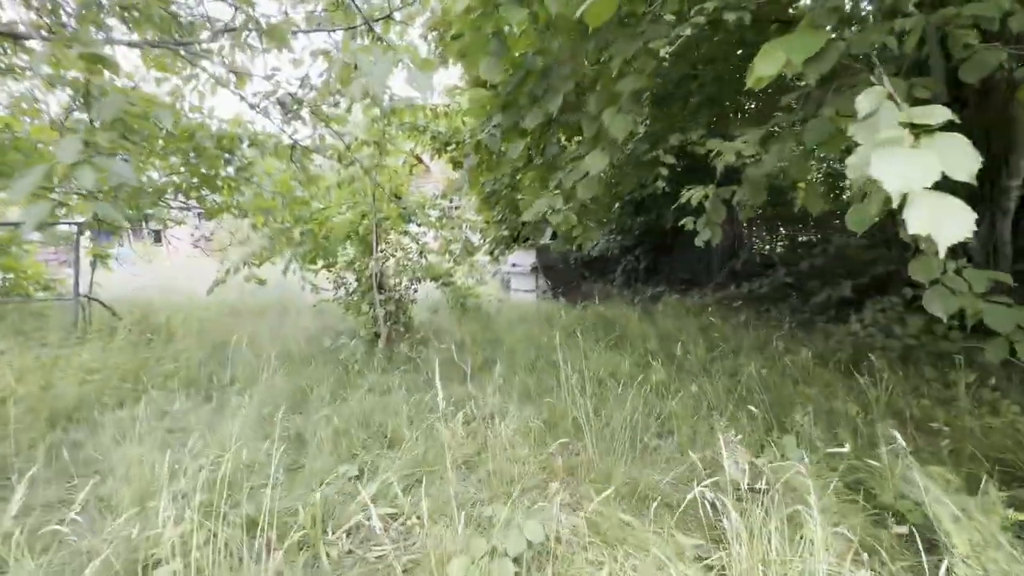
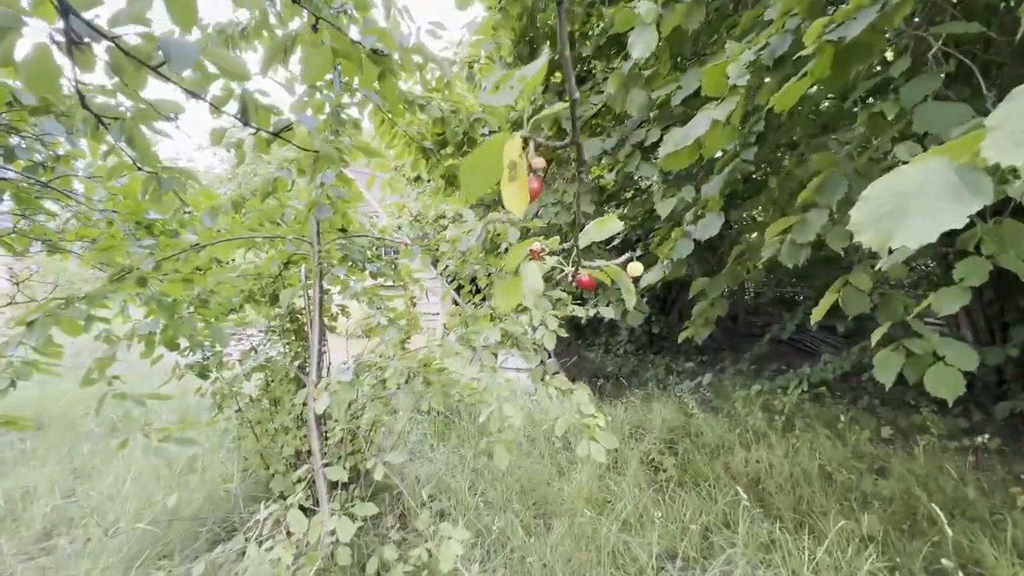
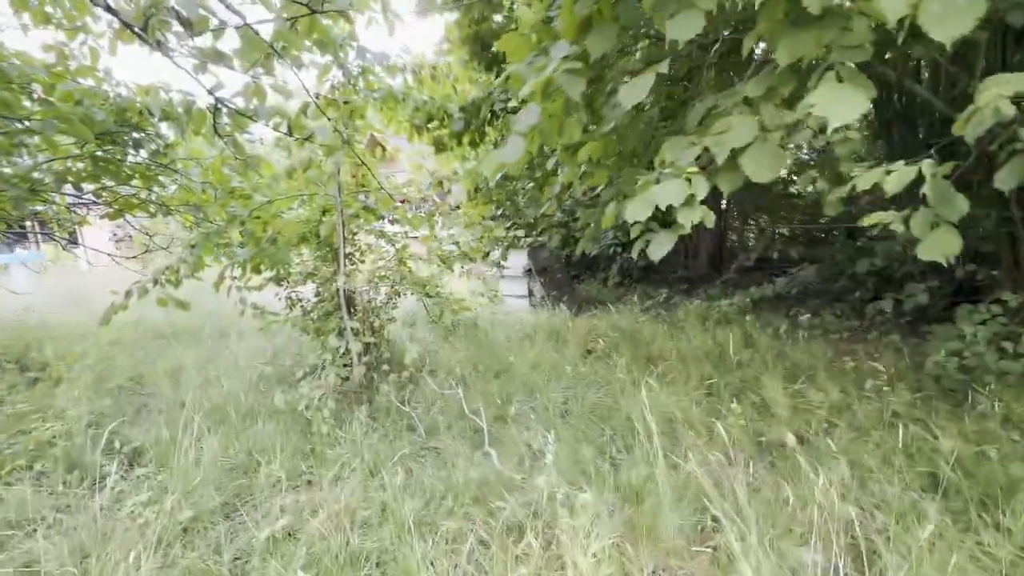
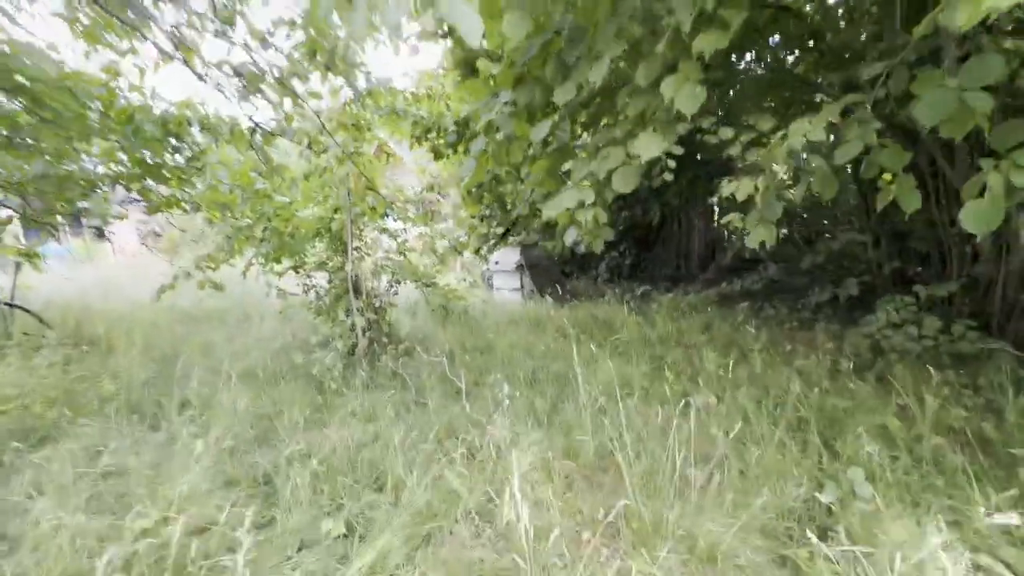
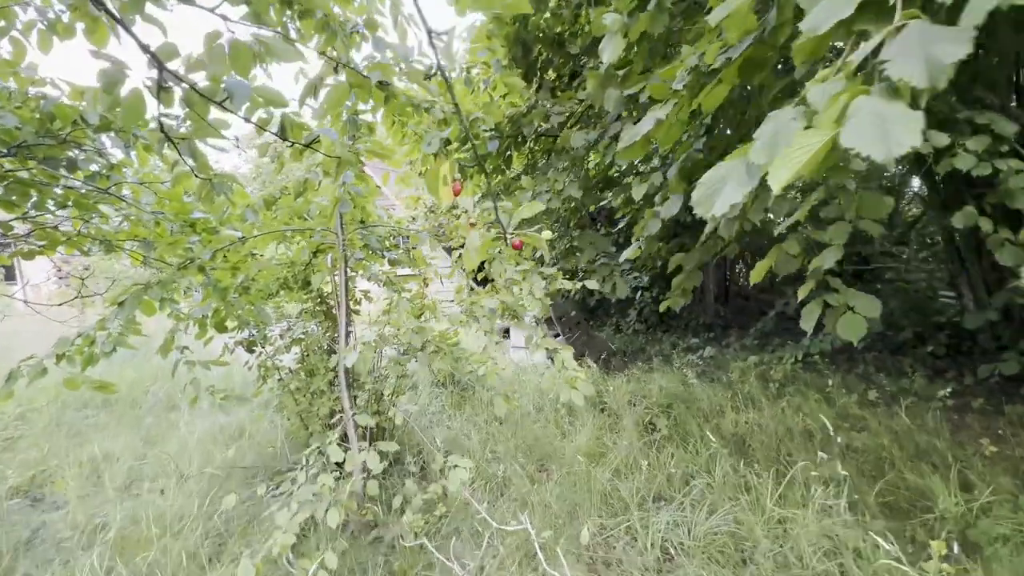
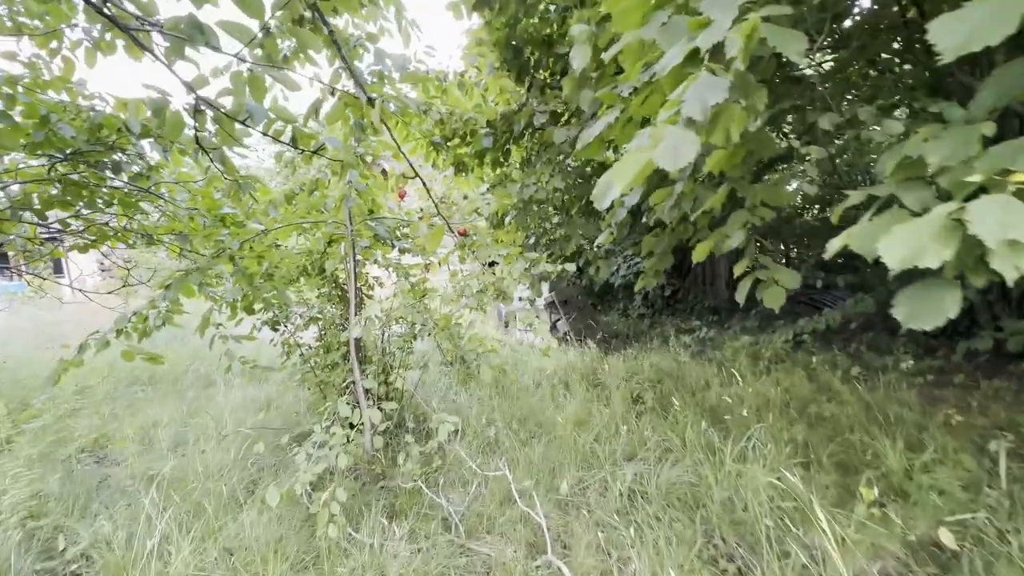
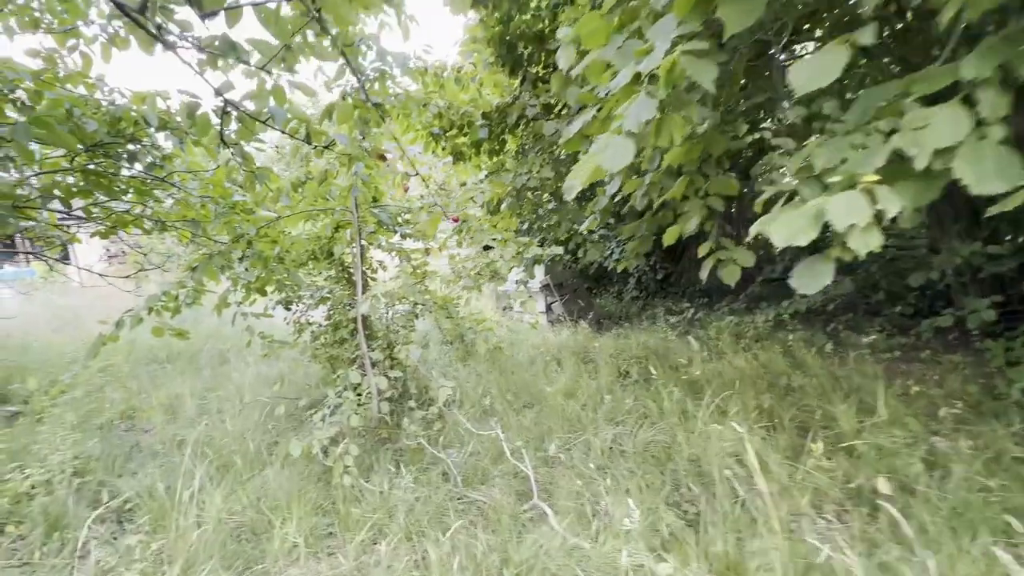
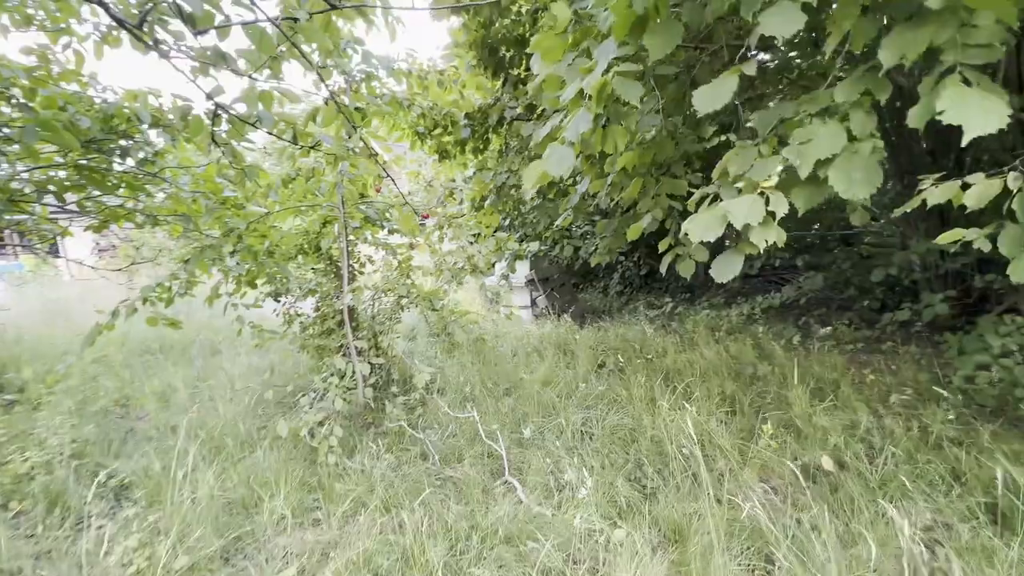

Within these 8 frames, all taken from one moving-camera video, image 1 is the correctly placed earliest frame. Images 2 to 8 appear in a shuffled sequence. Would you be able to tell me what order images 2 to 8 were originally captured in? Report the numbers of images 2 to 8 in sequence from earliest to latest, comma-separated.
4, 3, 8, 7, 6, 5, 2
